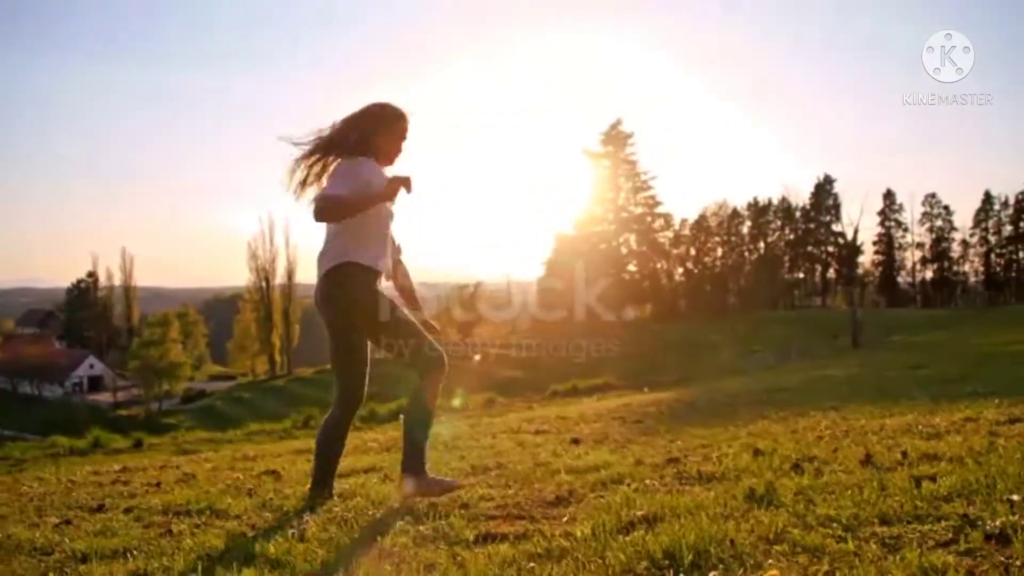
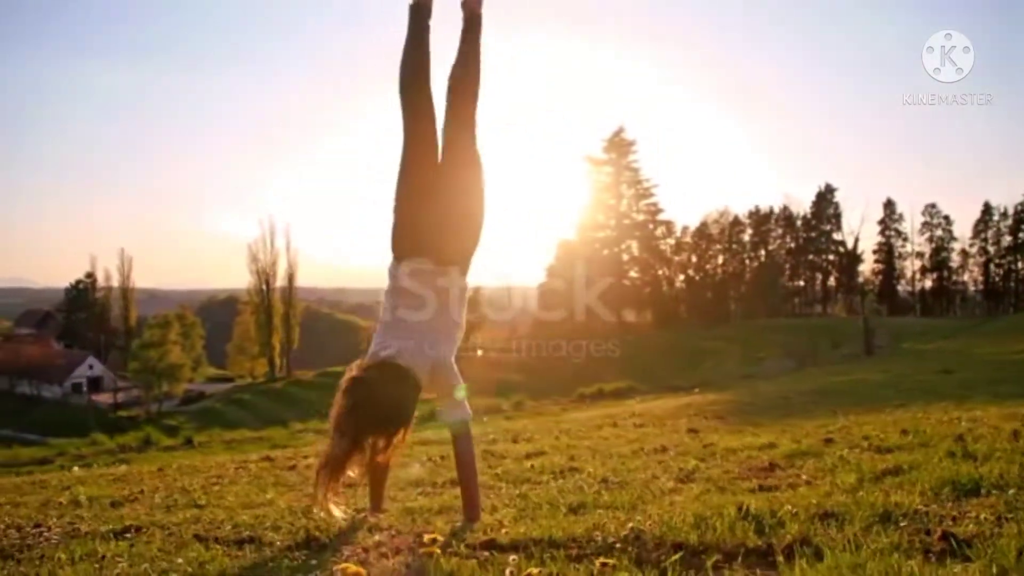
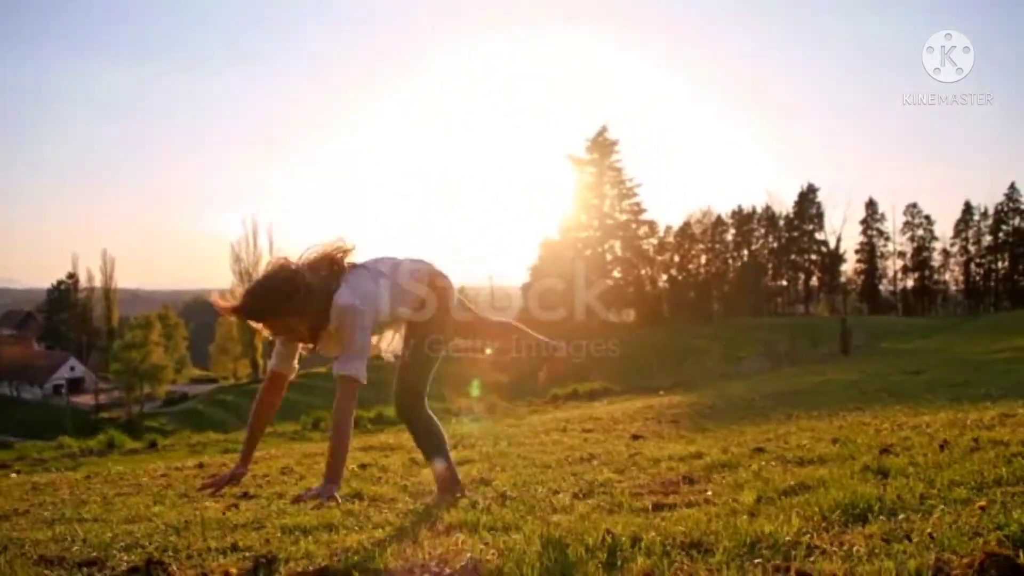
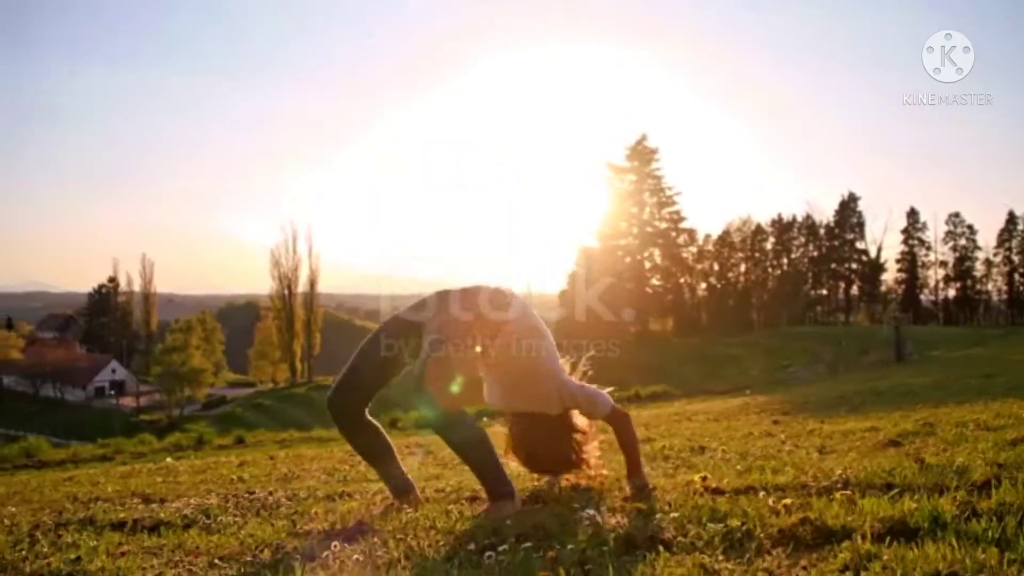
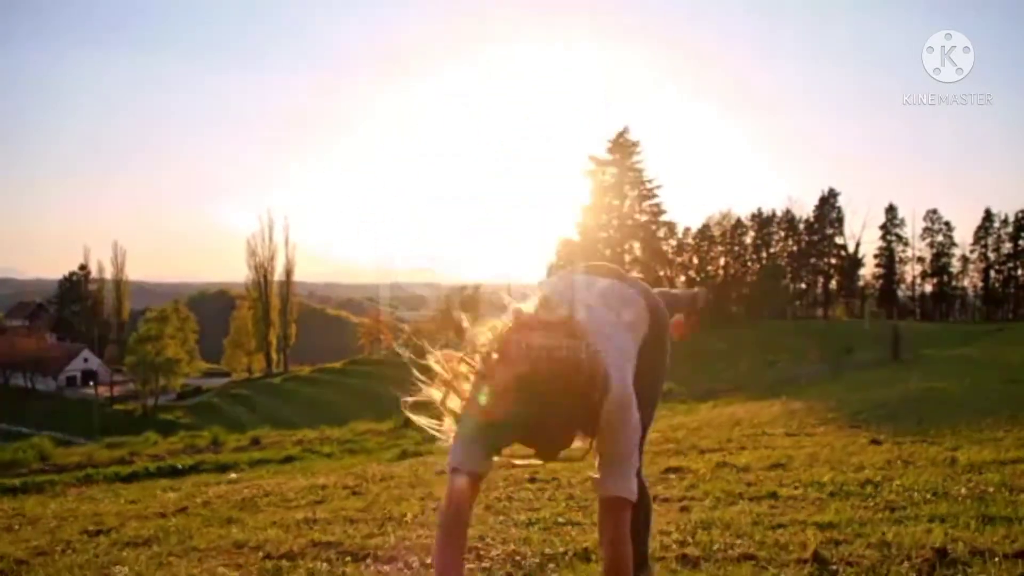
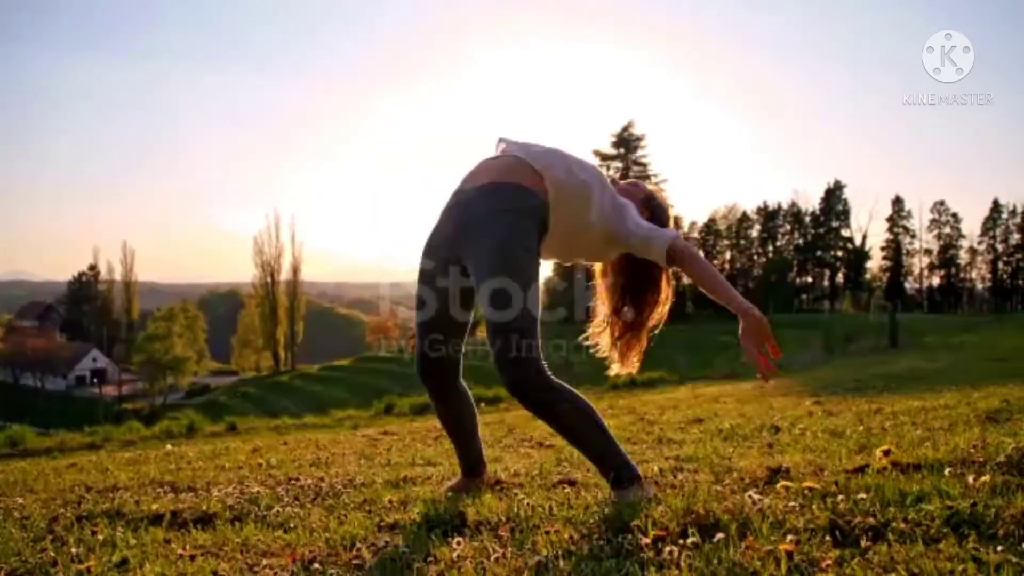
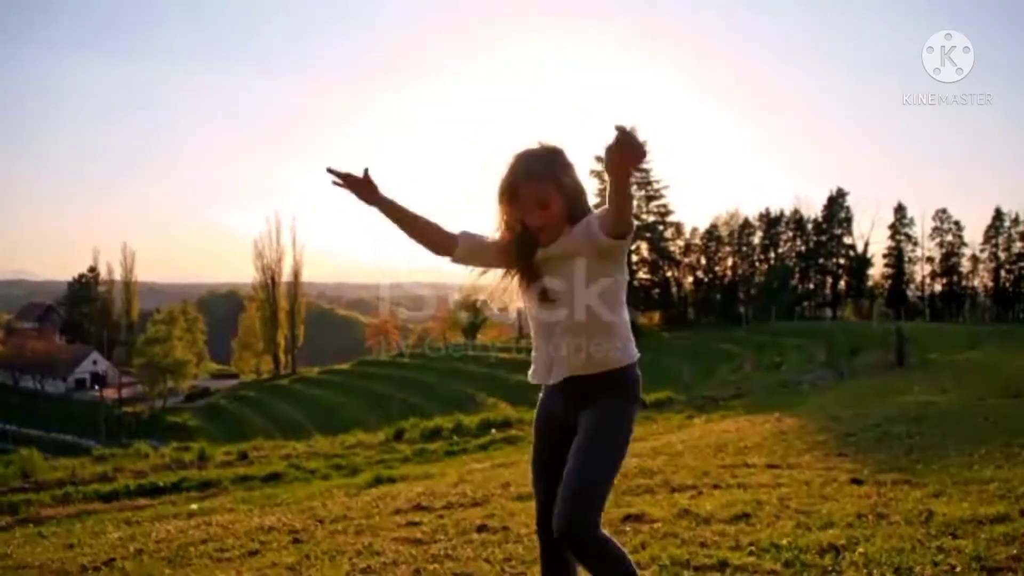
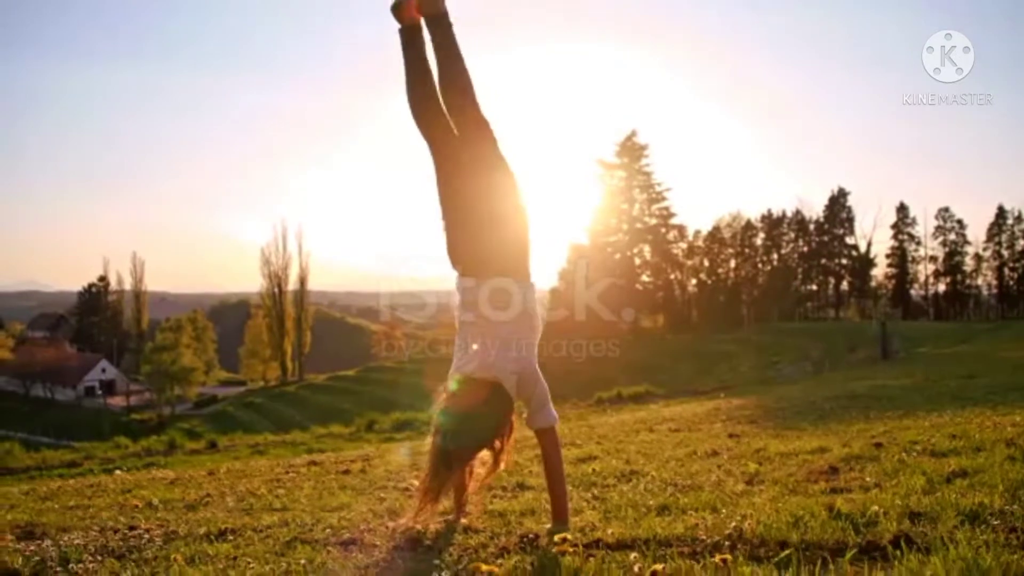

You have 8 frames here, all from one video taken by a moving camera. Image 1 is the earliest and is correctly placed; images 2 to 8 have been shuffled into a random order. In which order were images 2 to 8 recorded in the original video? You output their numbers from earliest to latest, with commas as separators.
3, 2, 8, 4, 6, 7, 5
